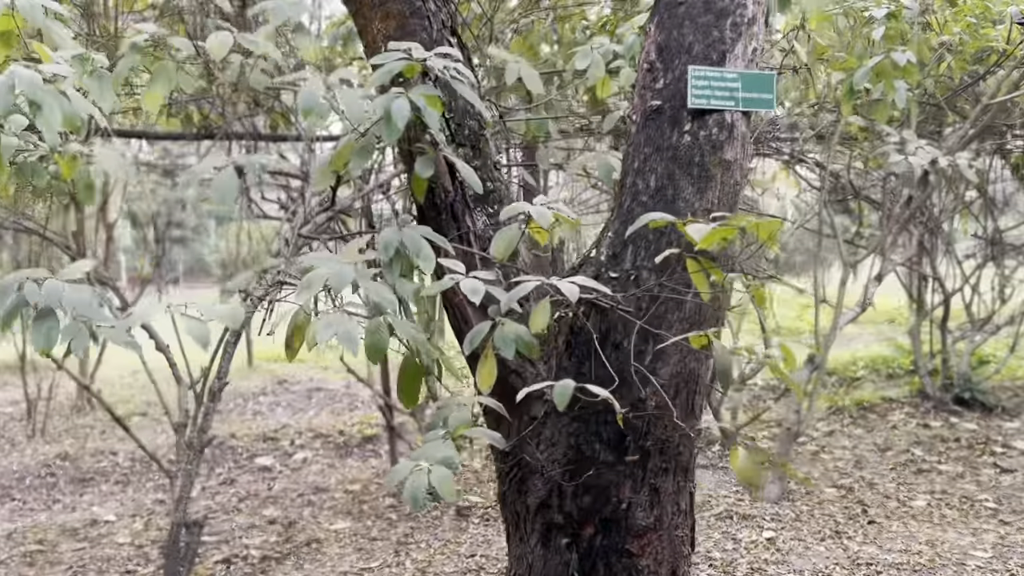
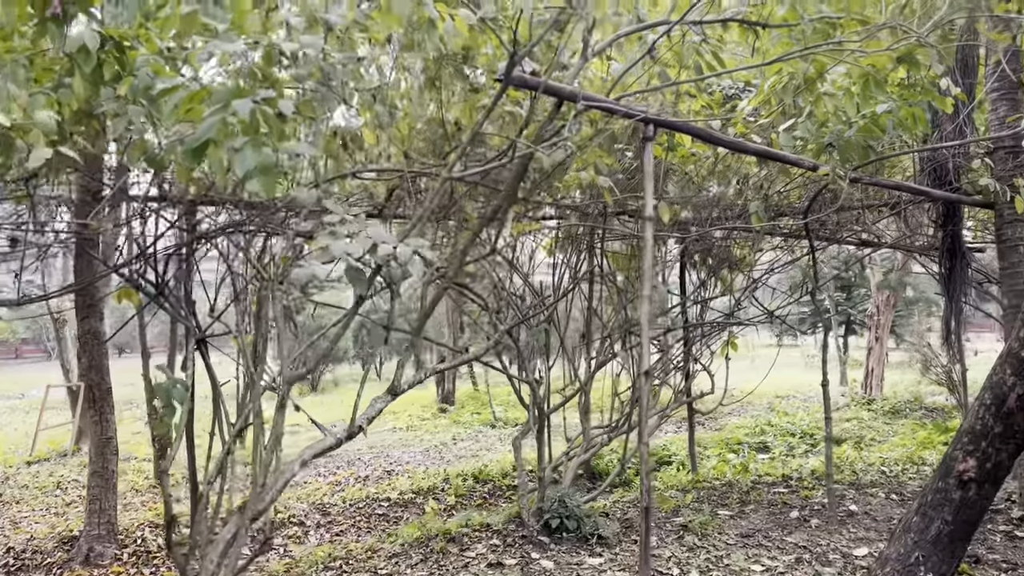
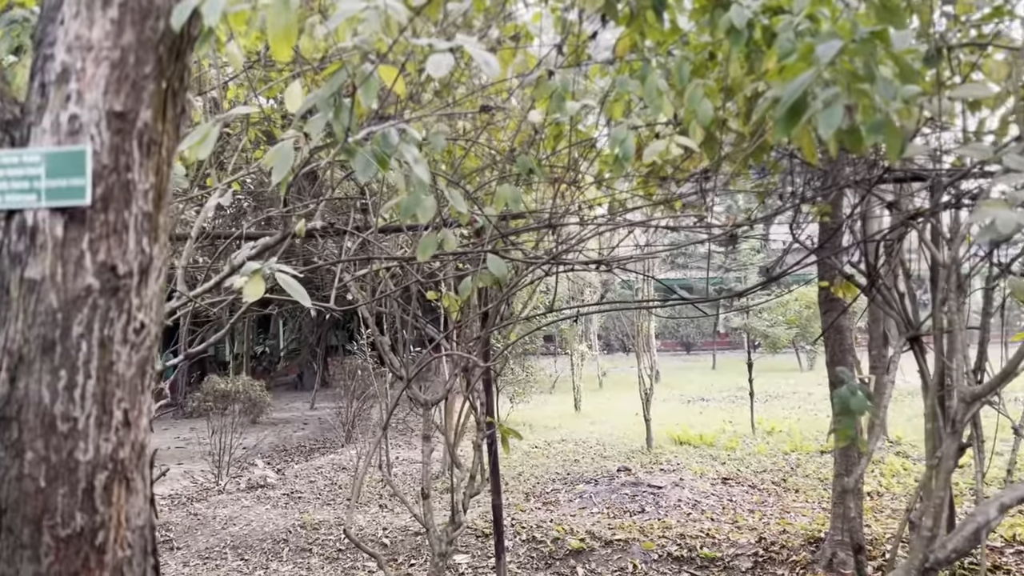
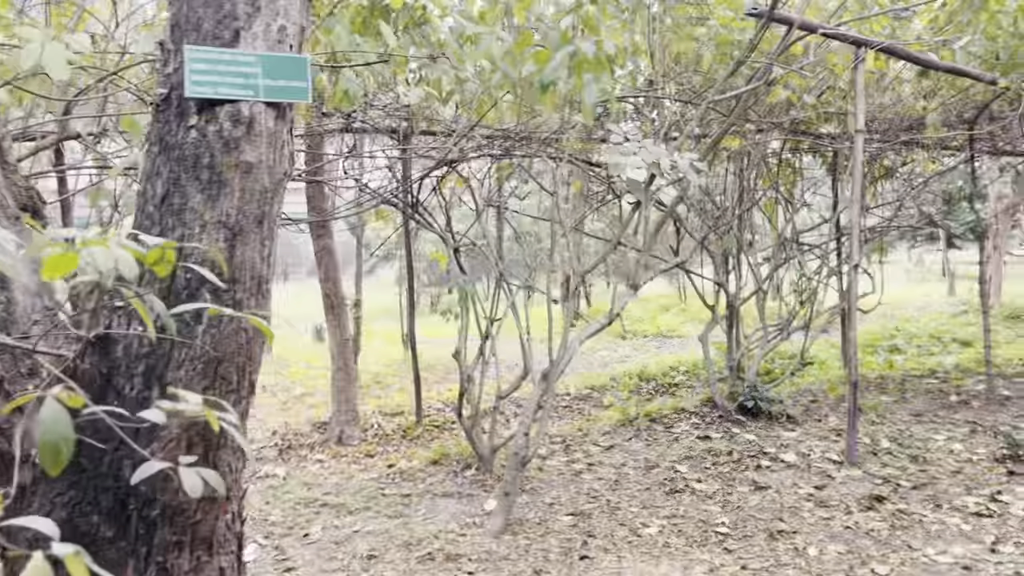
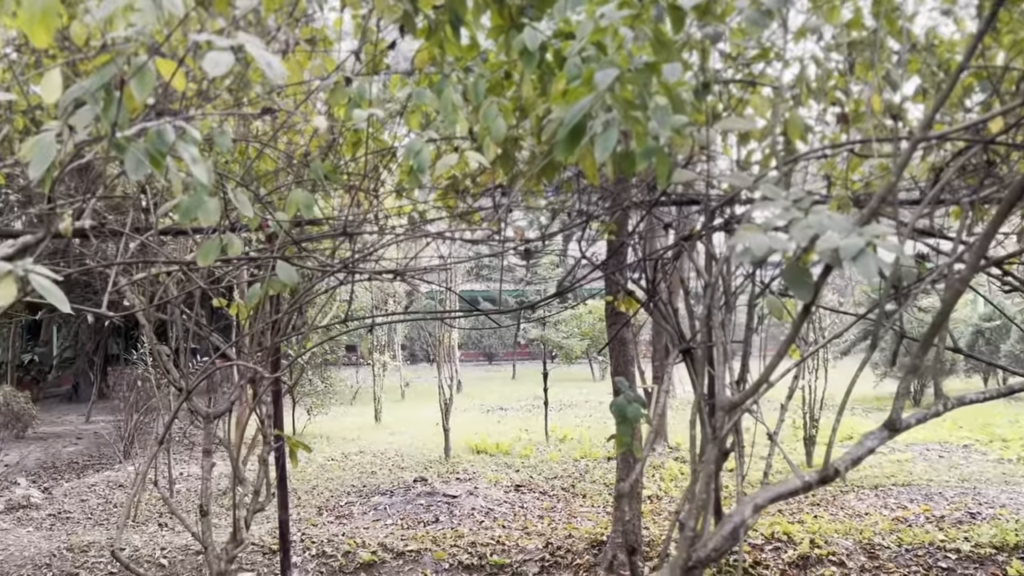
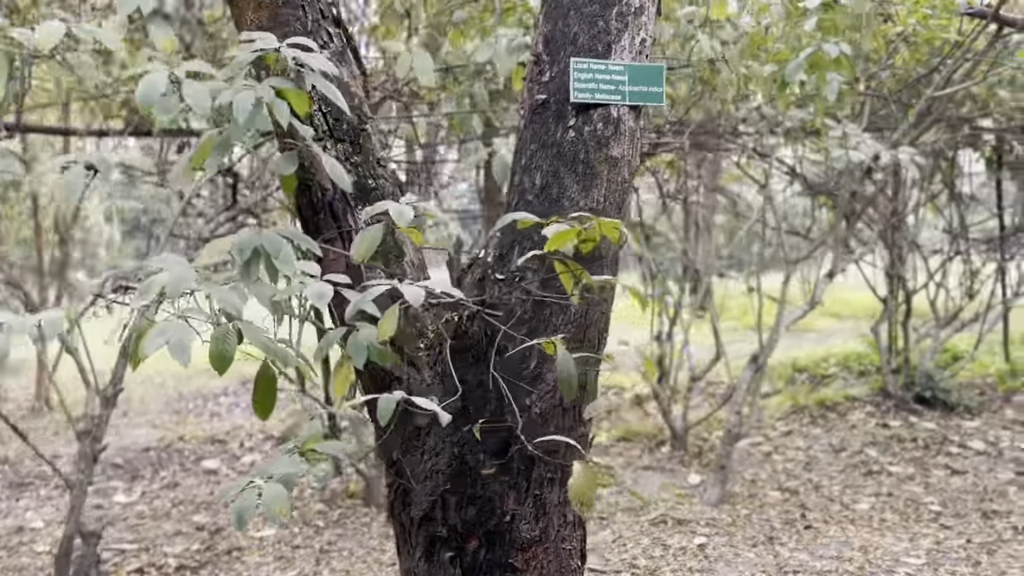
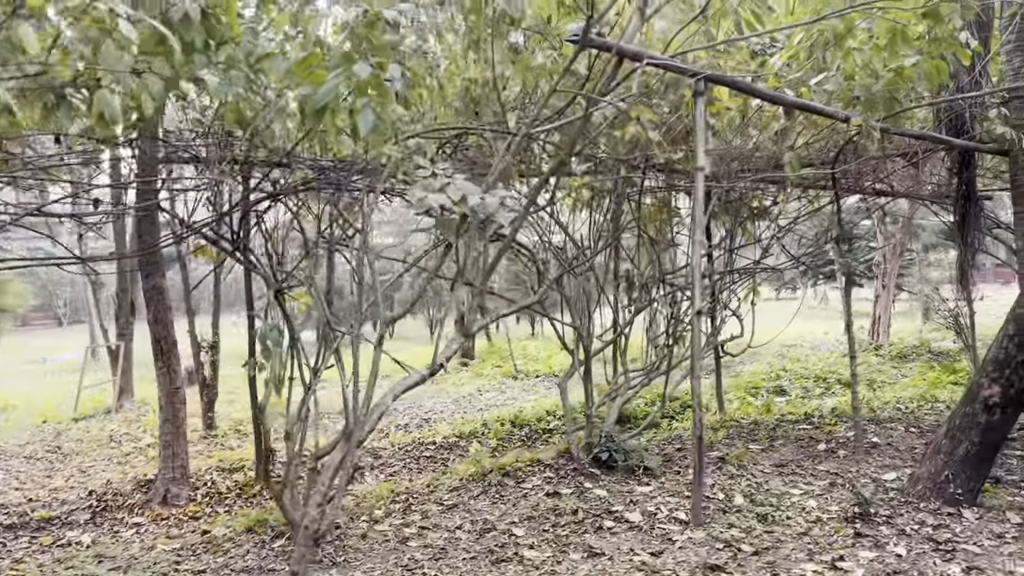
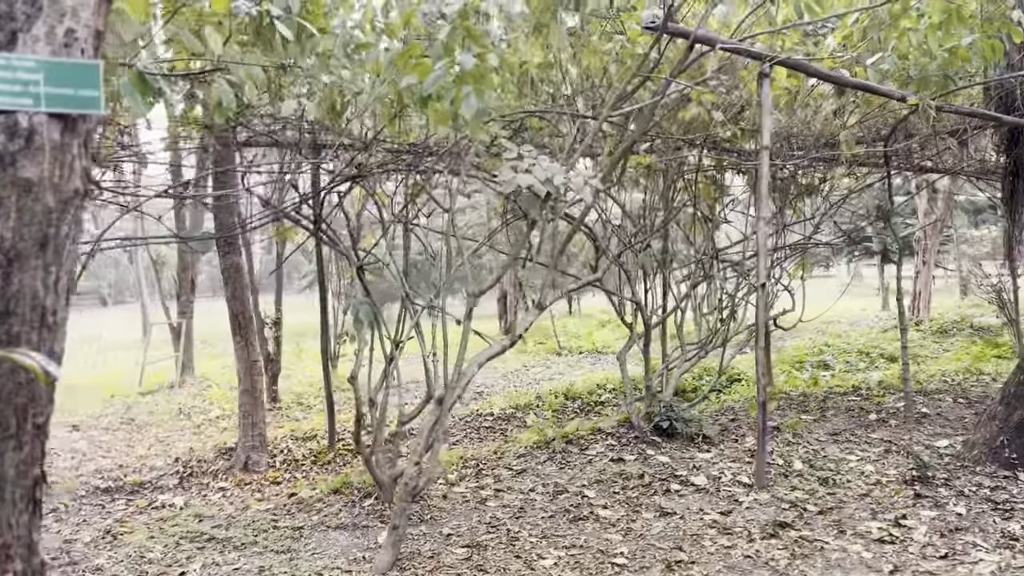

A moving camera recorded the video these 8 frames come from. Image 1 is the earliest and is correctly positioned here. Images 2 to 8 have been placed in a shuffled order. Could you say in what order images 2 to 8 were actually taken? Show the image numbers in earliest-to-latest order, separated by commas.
6, 4, 8, 7, 2, 5, 3
